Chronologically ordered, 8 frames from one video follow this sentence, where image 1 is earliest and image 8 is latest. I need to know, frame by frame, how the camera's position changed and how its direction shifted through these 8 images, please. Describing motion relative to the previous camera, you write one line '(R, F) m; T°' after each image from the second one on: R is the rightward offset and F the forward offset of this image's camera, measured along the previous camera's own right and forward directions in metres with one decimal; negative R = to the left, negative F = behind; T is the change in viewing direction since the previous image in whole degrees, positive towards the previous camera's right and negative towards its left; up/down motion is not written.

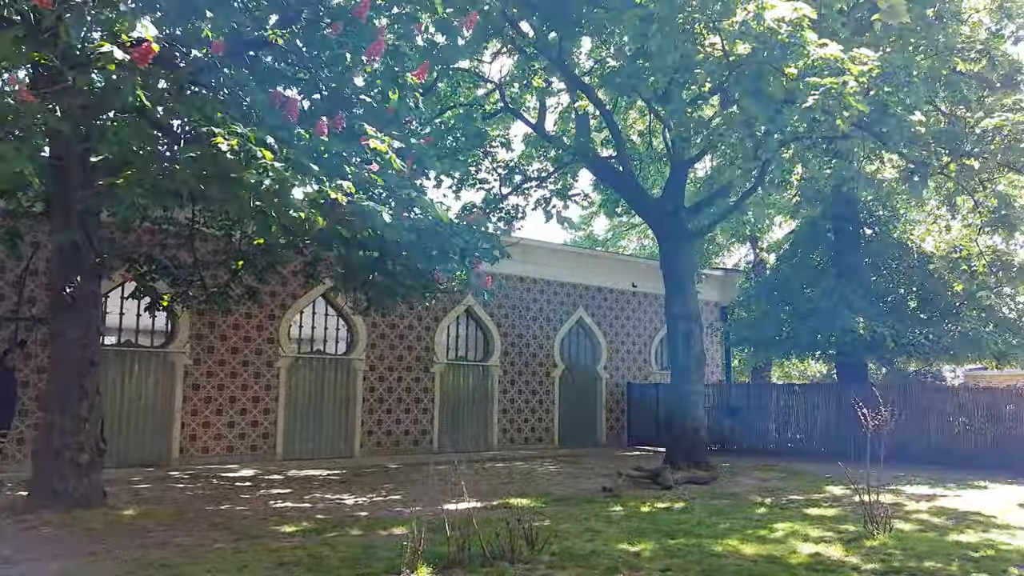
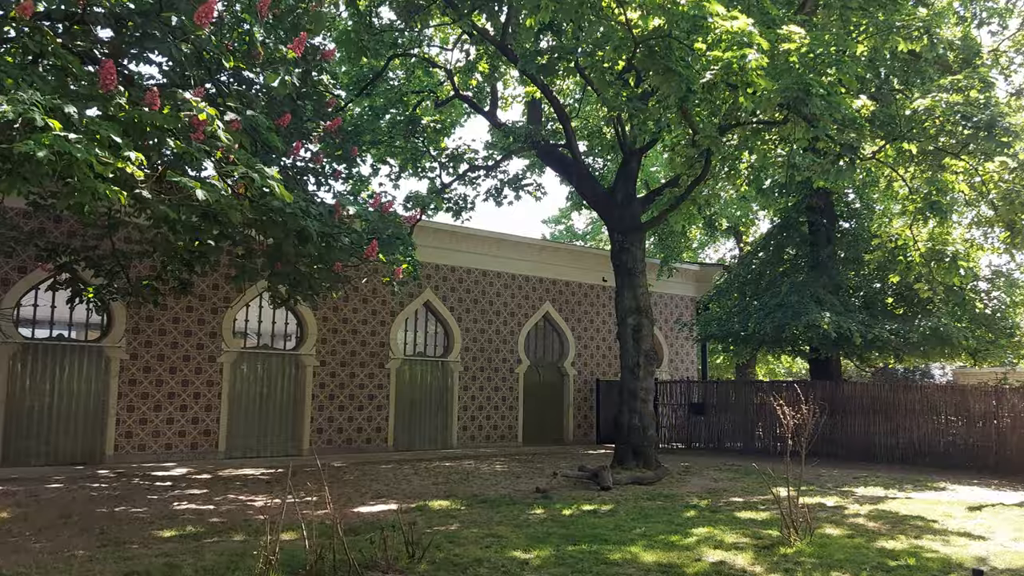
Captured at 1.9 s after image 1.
(+0.9, +0.5) m; 0°
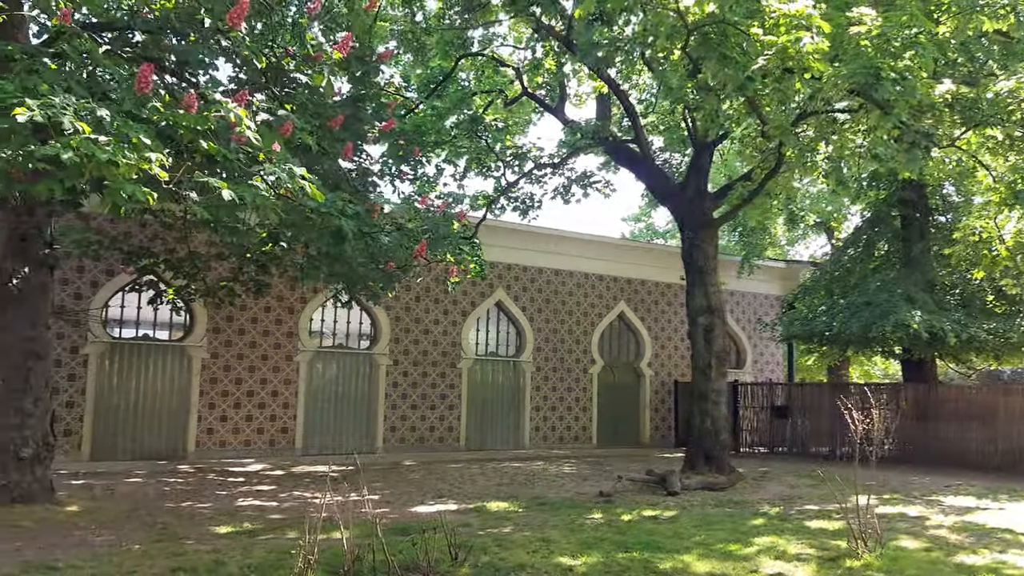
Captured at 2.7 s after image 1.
(+0.3, +0.2) m; -6°
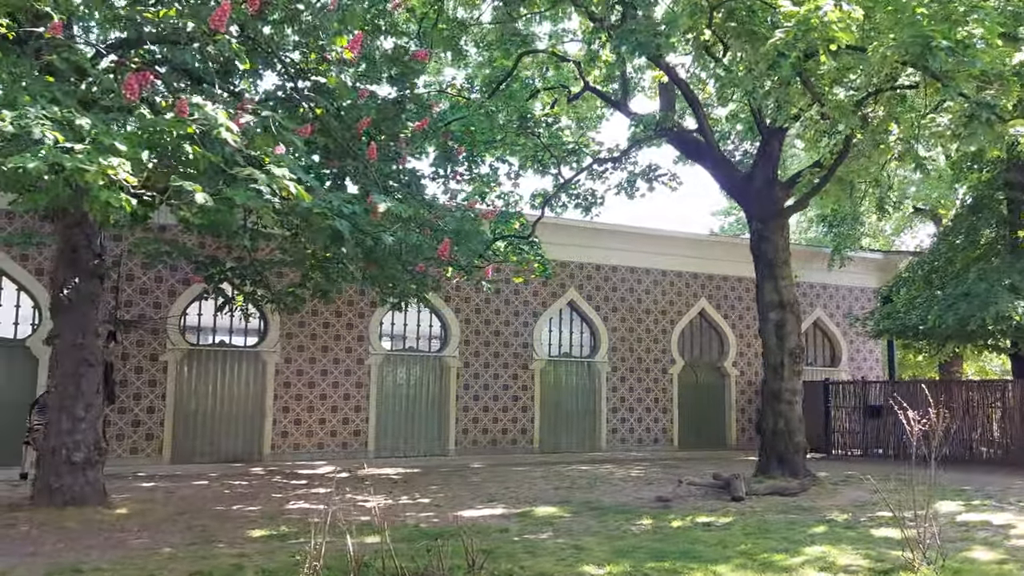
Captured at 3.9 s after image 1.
(+0.6, +0.3) m; -7°
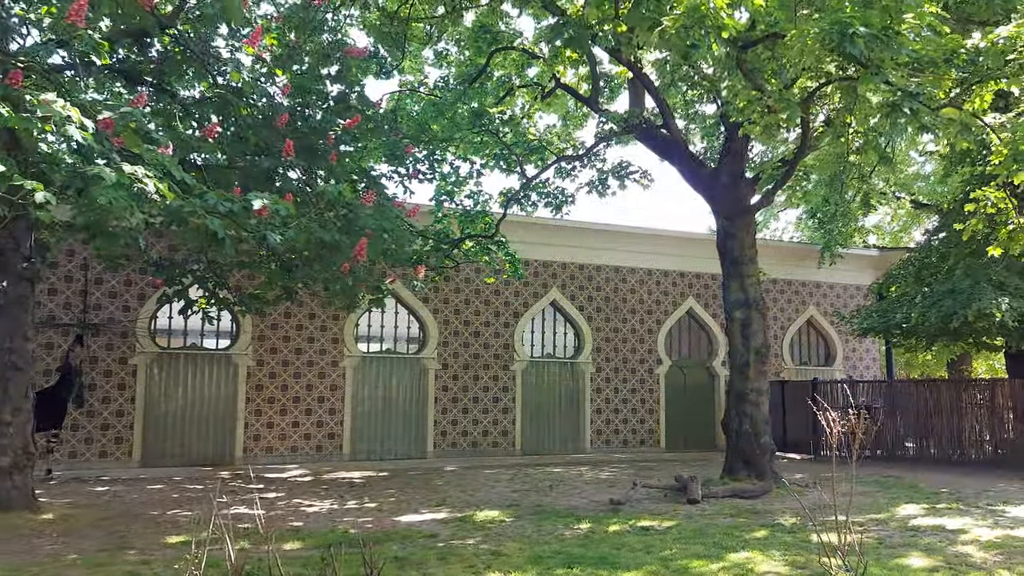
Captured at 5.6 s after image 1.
(+0.8, +0.2) m; -1°
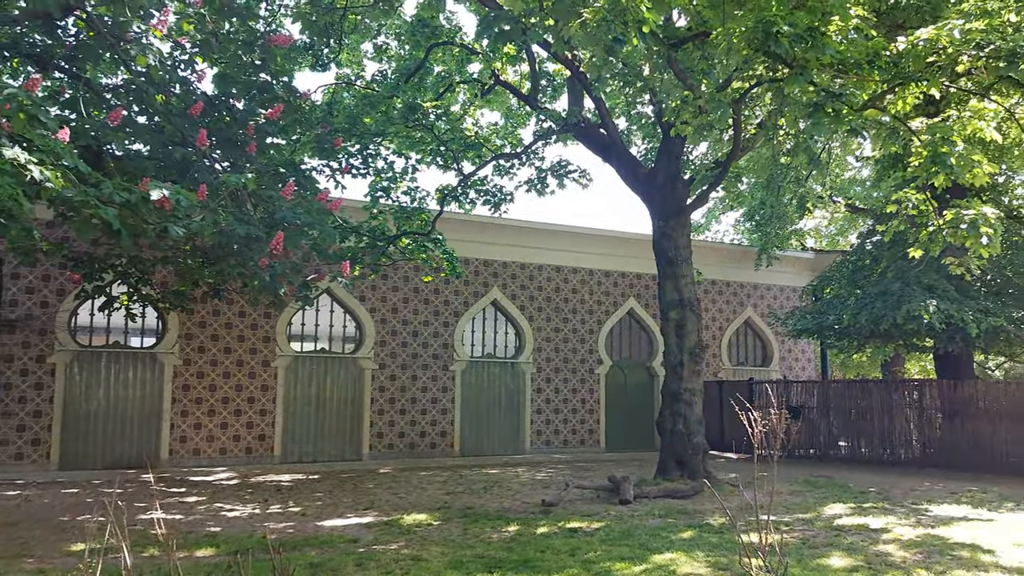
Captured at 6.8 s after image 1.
(+0.2, +0.1) m; +3°
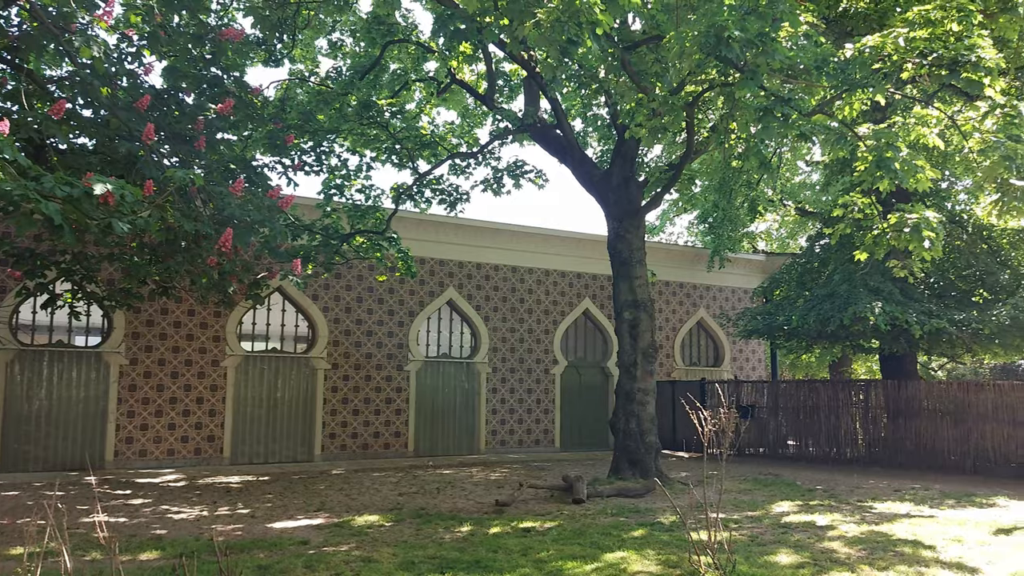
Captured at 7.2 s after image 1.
(0.0, 0.0) m; +3°
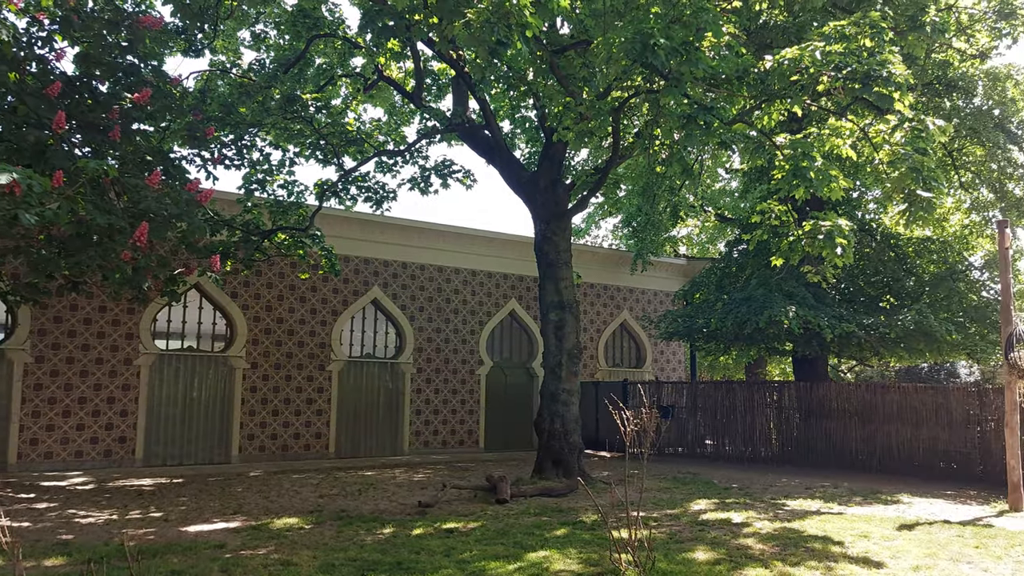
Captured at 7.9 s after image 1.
(0.0, 0.0) m; +5°
